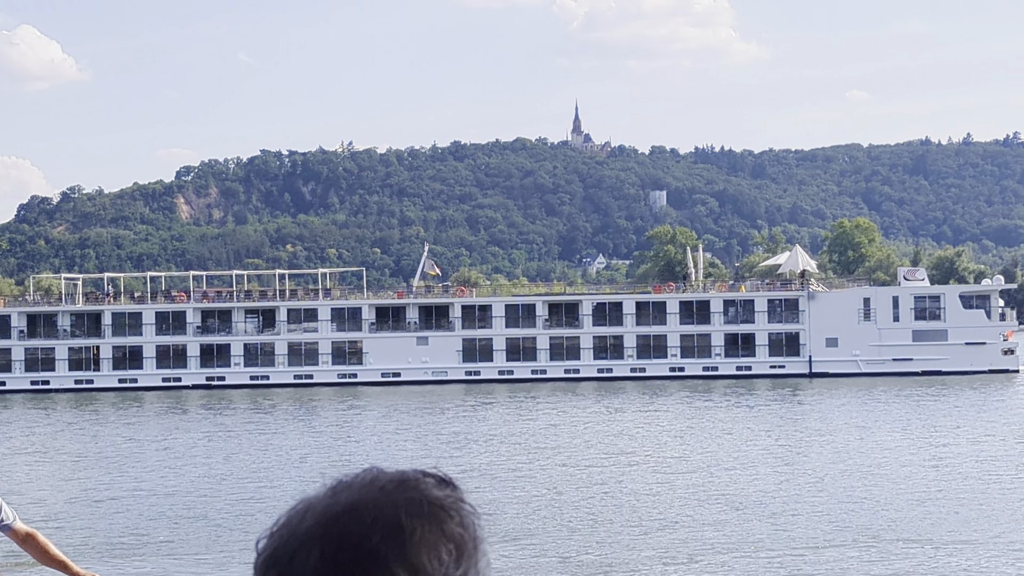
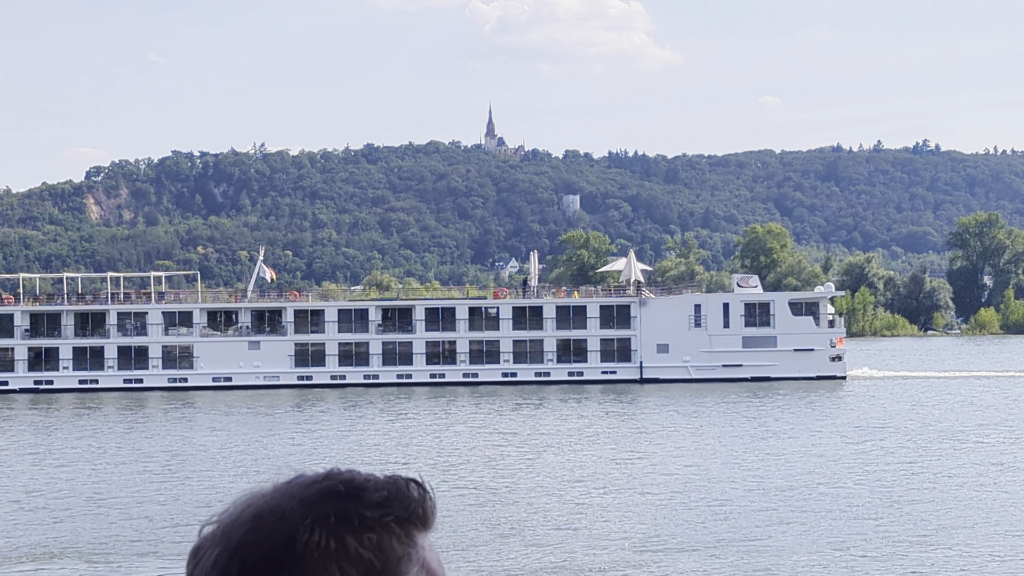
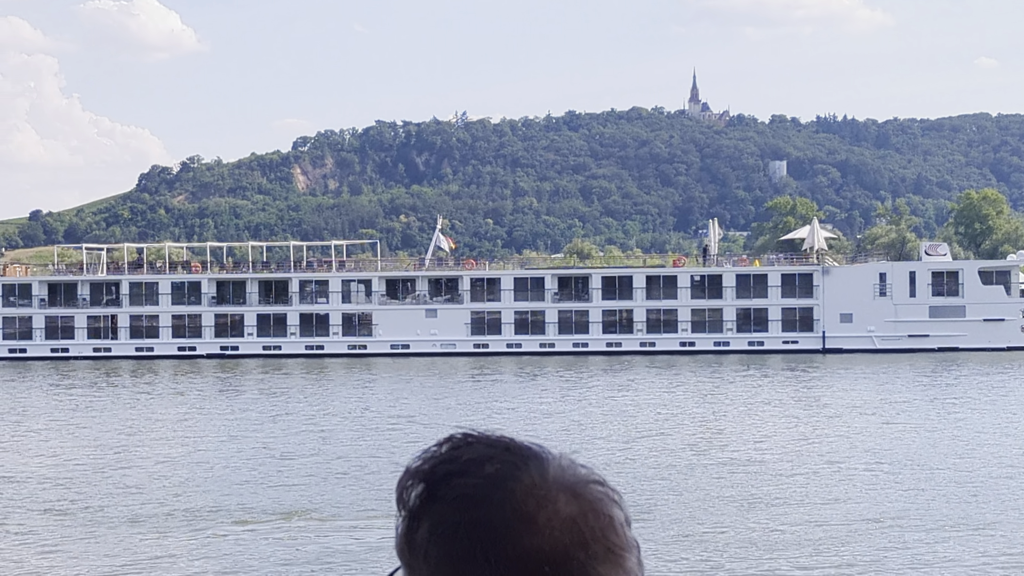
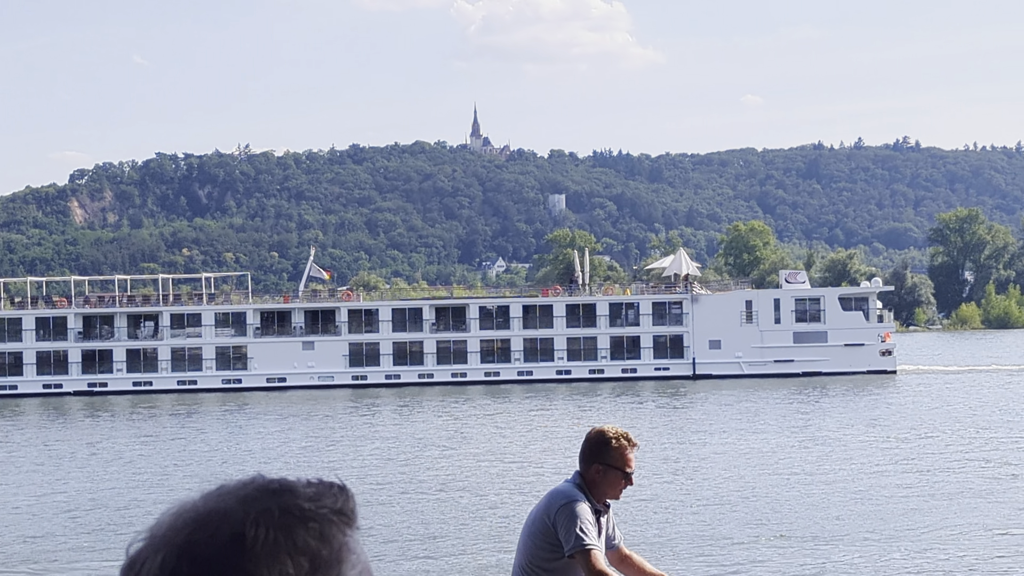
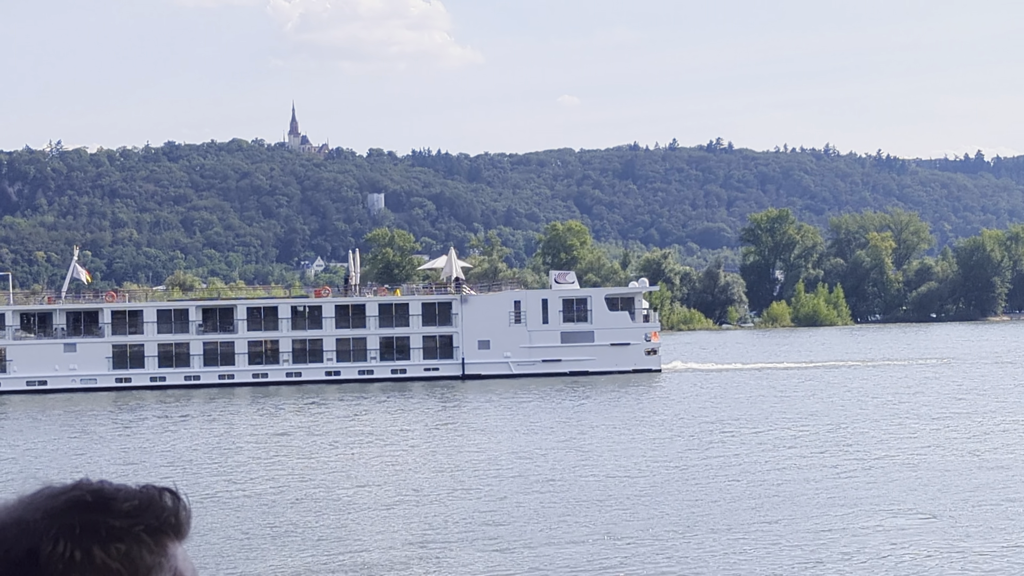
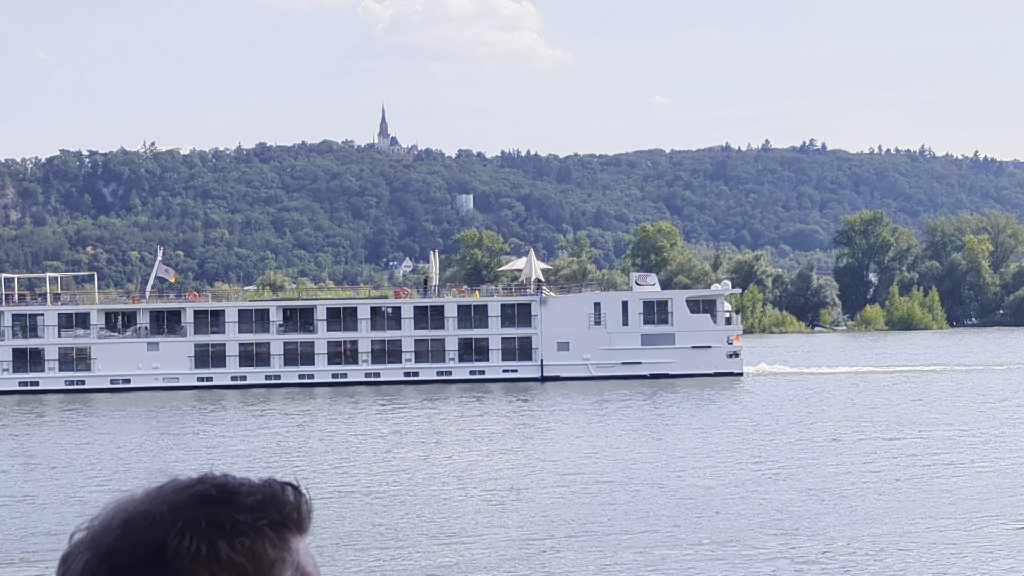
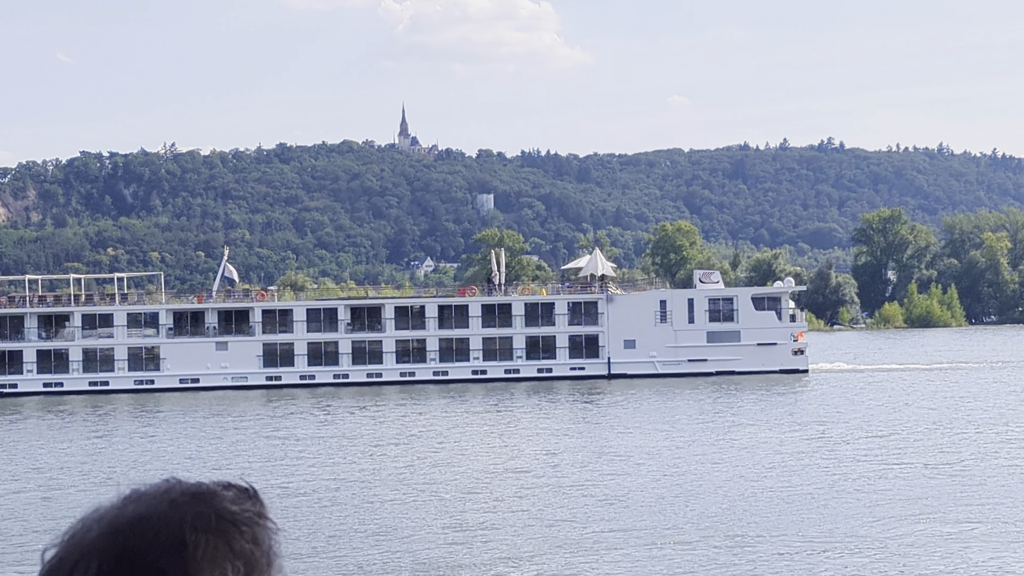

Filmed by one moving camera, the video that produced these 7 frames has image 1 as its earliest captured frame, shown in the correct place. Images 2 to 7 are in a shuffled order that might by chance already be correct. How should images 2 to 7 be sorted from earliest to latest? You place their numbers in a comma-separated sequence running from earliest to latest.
4, 7, 5, 6, 2, 3
